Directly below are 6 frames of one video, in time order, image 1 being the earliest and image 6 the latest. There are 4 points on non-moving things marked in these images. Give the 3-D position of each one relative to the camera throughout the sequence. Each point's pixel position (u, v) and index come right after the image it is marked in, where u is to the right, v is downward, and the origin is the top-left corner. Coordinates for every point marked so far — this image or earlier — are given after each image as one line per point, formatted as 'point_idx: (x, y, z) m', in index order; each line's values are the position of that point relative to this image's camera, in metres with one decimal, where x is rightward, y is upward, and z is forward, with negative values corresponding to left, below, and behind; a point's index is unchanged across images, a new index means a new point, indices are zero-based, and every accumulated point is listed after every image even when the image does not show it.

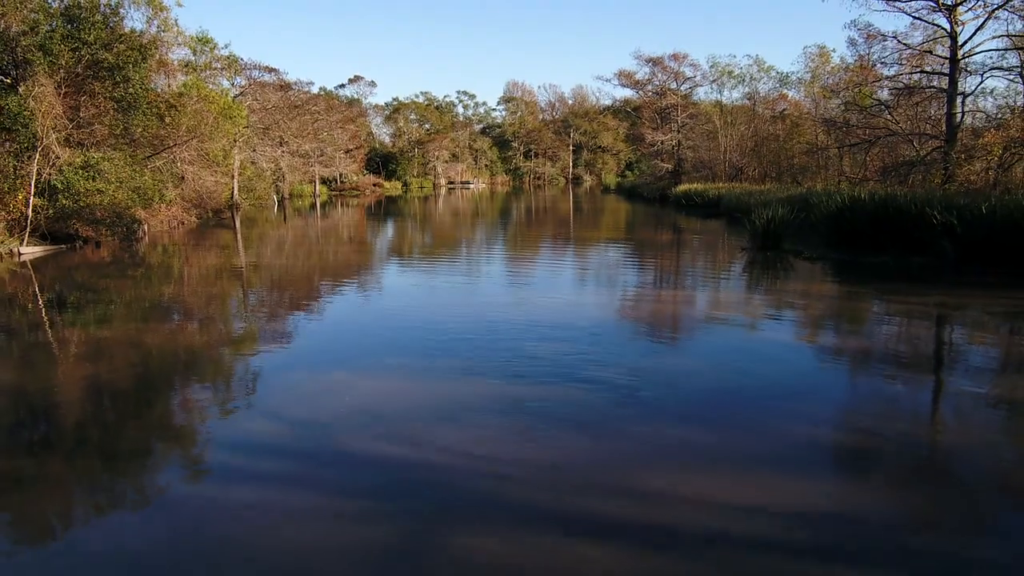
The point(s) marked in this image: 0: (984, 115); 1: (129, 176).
0: (+10.0, +3.7, +14.0) m
1: (-7.7, +2.3, +13.3) m
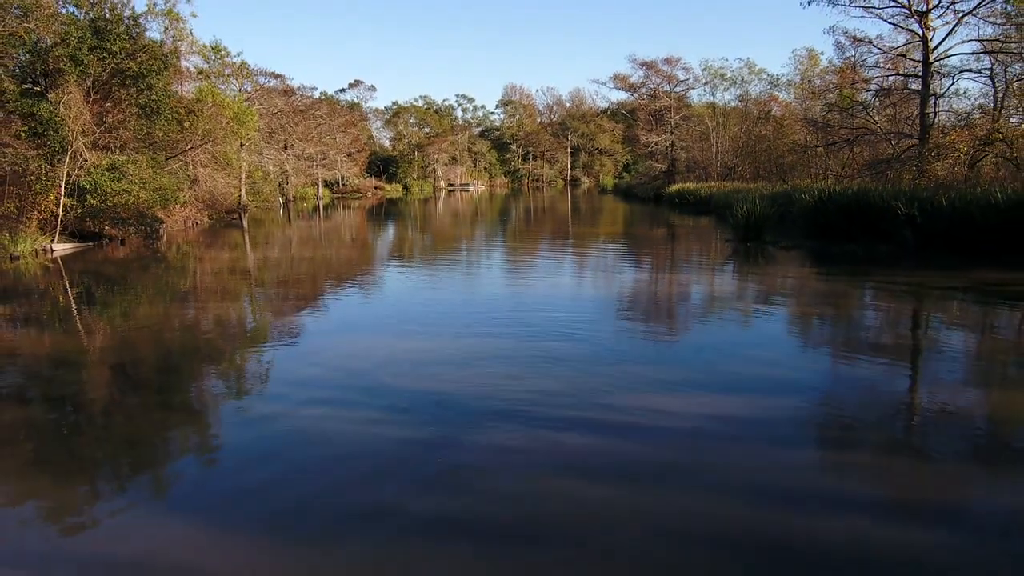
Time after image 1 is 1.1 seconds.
0: (+10.0, +3.9, +14.9) m
1: (-7.8, +2.4, +14.1) m
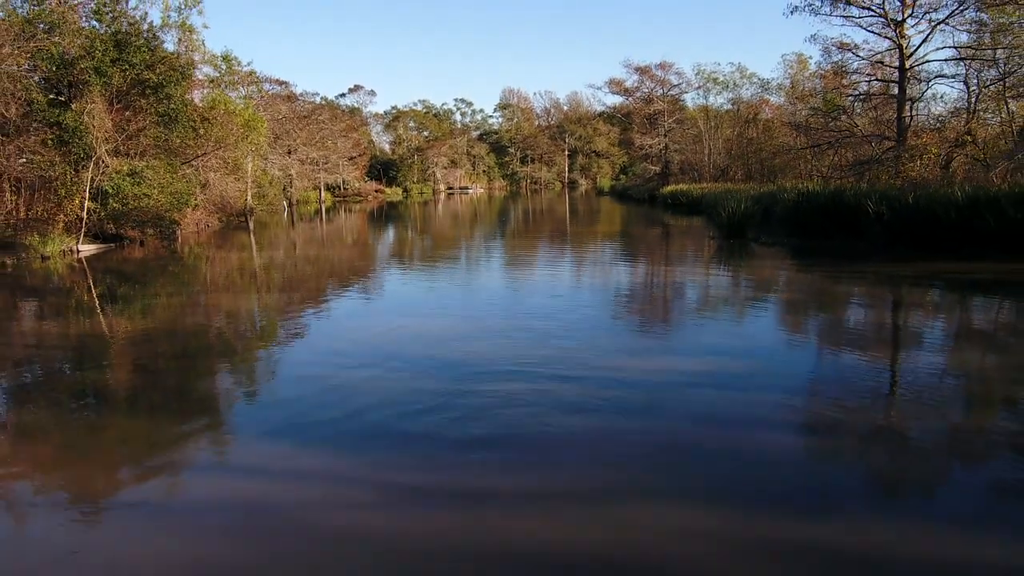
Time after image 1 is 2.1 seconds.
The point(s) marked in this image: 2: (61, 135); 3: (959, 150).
0: (+9.9, +4.0, +15.6) m
1: (-7.8, +2.4, +14.9) m
2: (-9.0, +3.0, +13.0) m
3: (+9.7, +3.0, +14.2) m
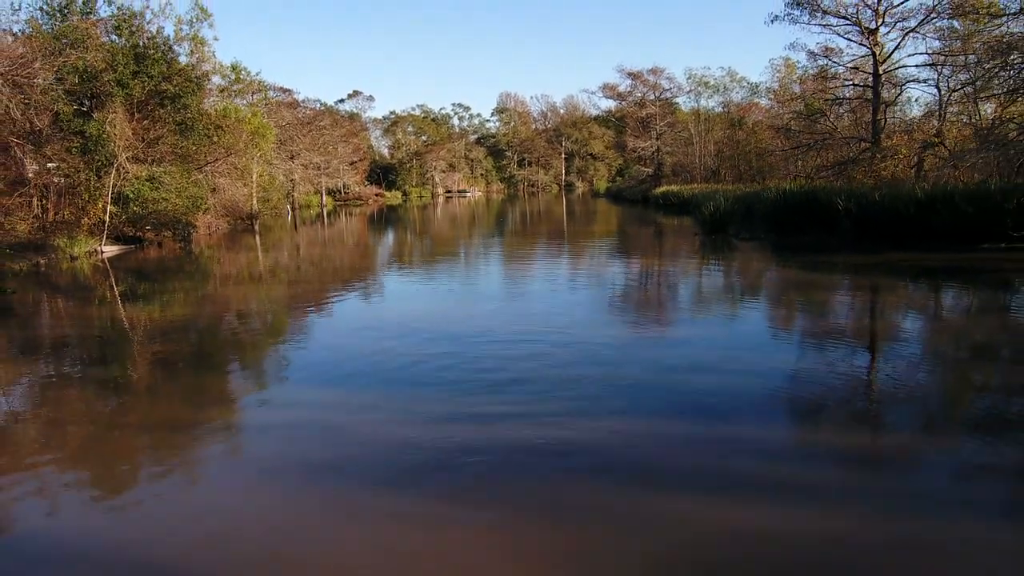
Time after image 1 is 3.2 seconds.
0: (+9.8, +4.2, +16.5) m
1: (-7.9, +2.4, +15.7) m
2: (-9.0, +3.1, +13.9) m
3: (+9.6, +3.2, +15.1) m
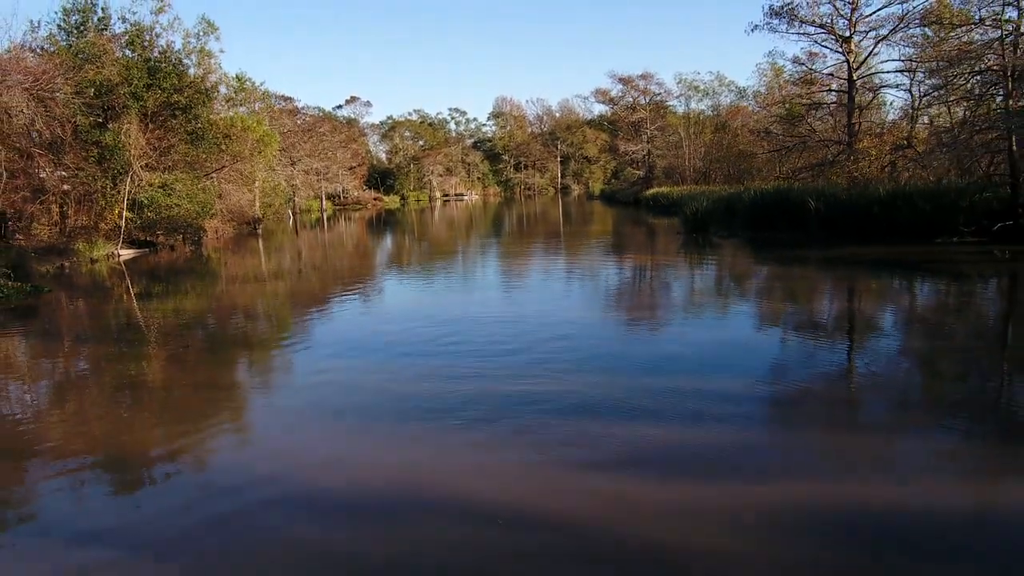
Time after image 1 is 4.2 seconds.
0: (+9.7, +4.3, +17.4) m
1: (-8.0, +2.4, +16.5) m
2: (-9.2, +3.0, +14.7) m
3: (+9.5, +3.3, +16.0) m
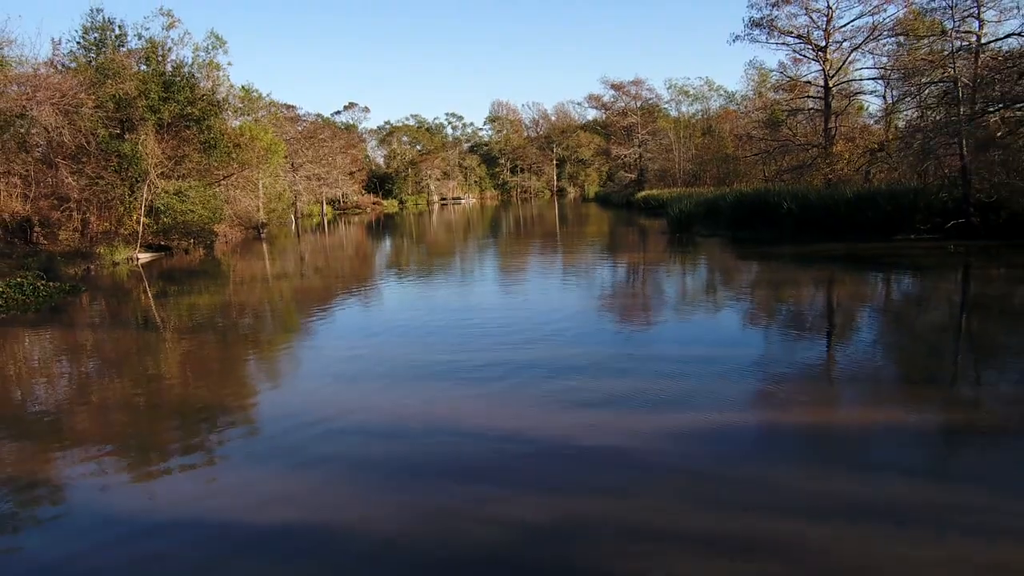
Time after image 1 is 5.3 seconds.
0: (+9.5, +4.5, +18.3) m
1: (-8.1, +2.4, +17.4) m
2: (-9.3, +3.0, +15.6) m
3: (+9.3, +3.4, +16.9) m
